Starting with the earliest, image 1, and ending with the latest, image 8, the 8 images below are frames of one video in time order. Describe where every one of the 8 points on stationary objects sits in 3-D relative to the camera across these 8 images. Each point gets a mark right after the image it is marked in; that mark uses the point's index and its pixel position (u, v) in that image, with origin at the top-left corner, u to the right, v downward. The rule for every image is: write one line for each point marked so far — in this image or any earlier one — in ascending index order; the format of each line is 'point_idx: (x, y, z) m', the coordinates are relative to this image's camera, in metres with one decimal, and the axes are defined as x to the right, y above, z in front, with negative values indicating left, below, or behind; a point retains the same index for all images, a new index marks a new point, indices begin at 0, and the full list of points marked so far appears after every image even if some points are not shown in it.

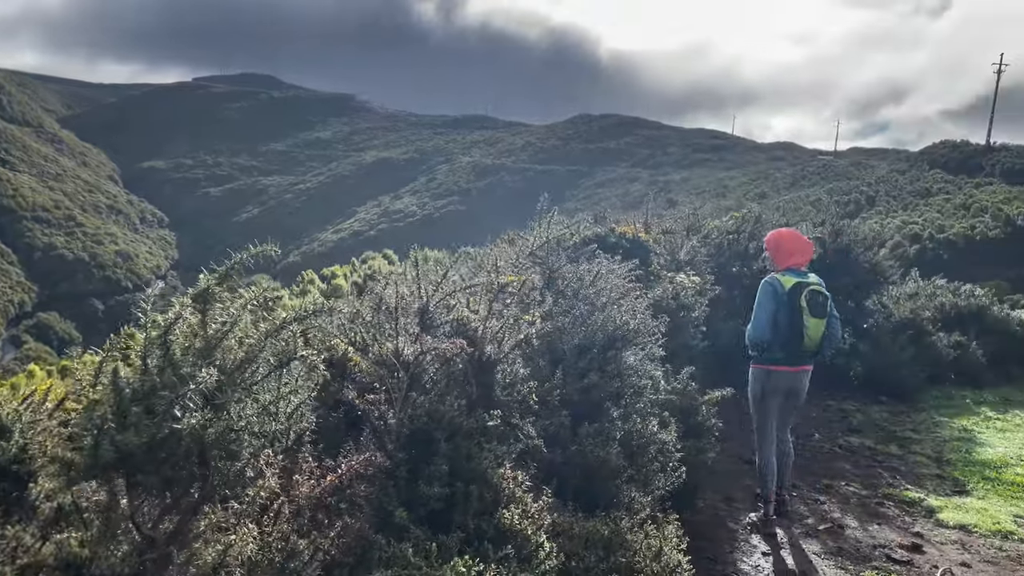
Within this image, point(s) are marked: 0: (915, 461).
0: (+3.7, -1.6, +7.7) m
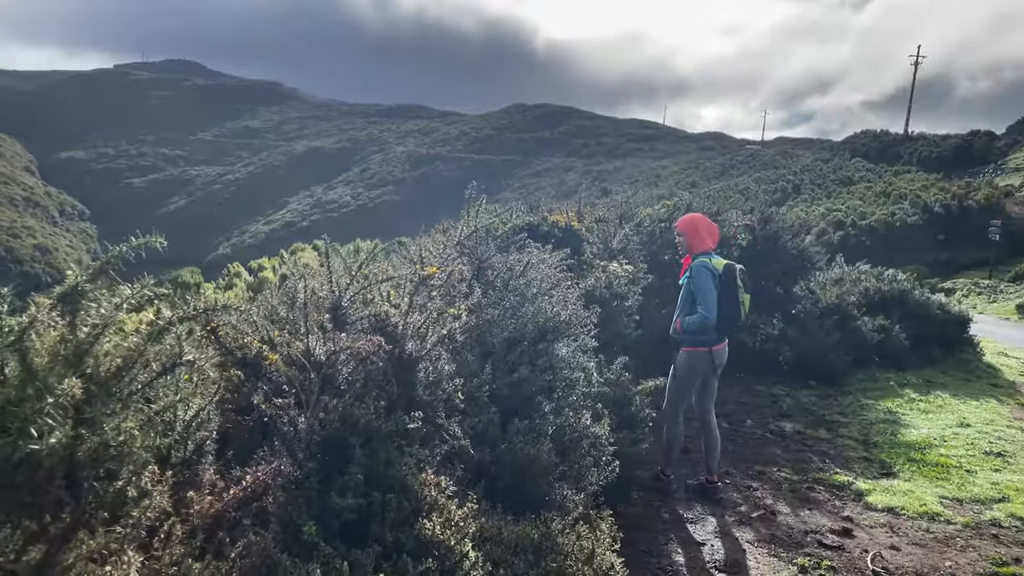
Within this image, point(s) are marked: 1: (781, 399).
0: (+3.1, -1.5, +7.8) m
1: (+3.1, -1.3, +9.5) m
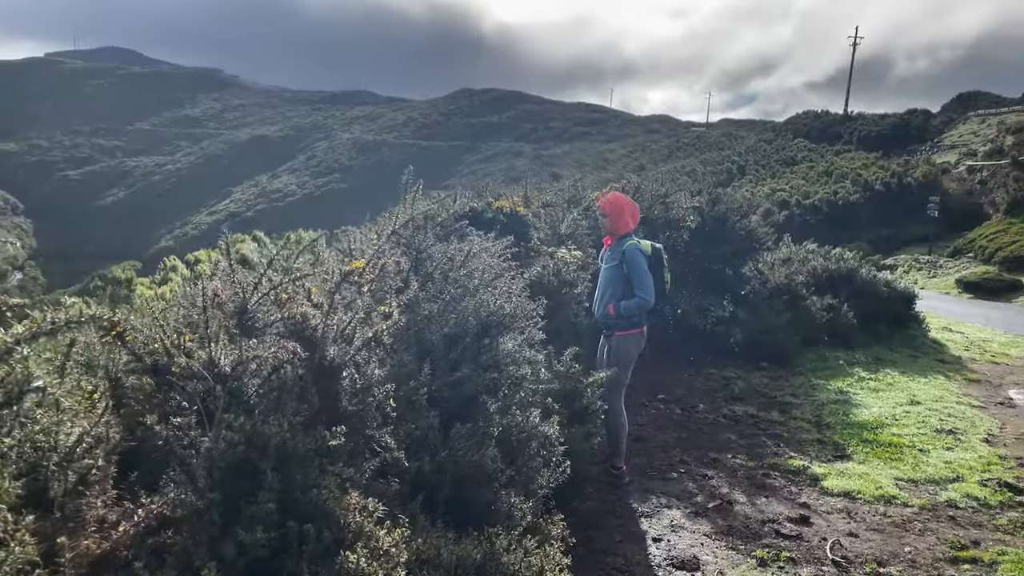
0: (+2.7, -1.3, +7.8) m
1: (+2.5, -1.1, +9.4) m
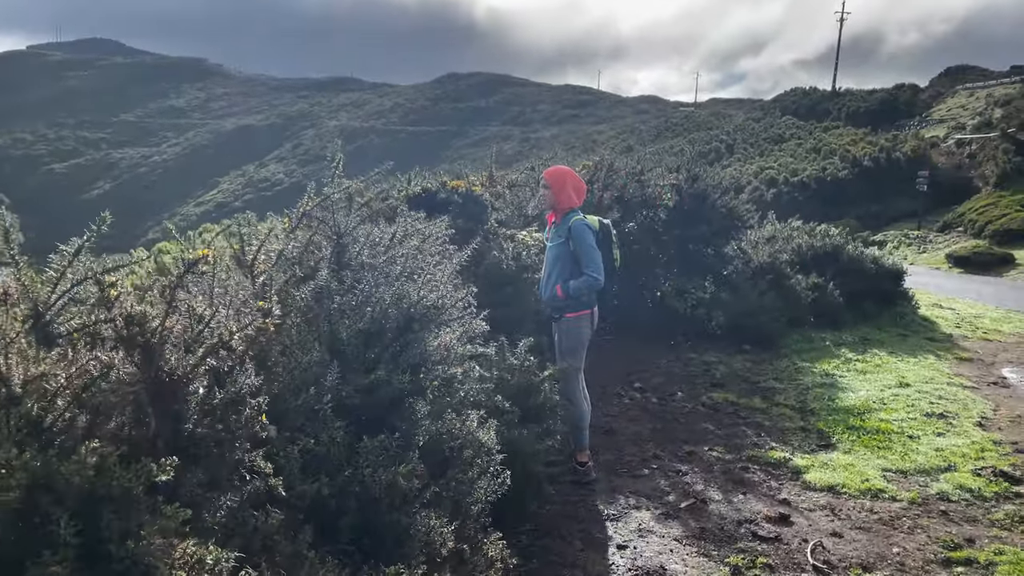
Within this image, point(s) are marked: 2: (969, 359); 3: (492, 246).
0: (+2.4, -1.1, +7.3) m
1: (+2.2, -0.8, +8.9) m
2: (+5.1, -0.8, +9.4) m
3: (-0.2, +0.3, +6.1) m
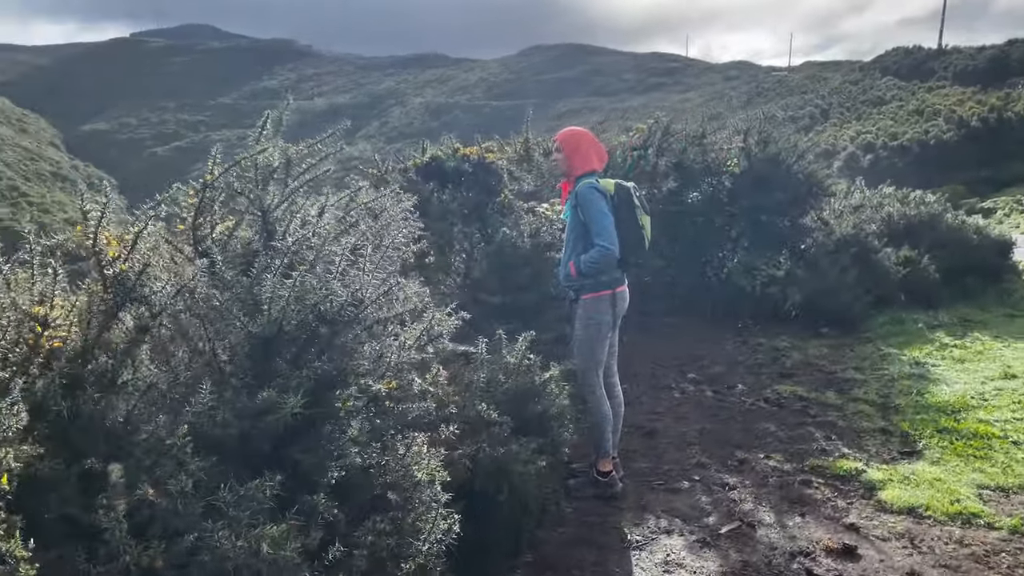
0: (+2.6, -0.9, +6.3) m
1: (+2.6, -0.6, +7.9) m
2: (+5.6, -0.5, +8.1) m
3: (0.0, +0.4, +5.3) m
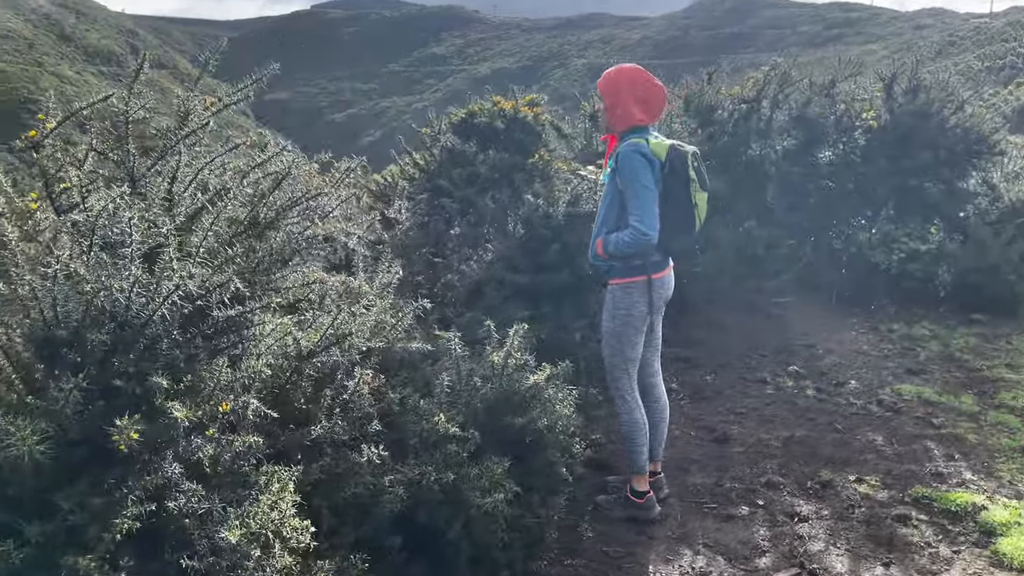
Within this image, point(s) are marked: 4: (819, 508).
0: (+3.0, -0.8, +5.1) m
1: (+3.3, -0.4, +6.7) m
2: (+6.2, -0.4, +6.2) m
3: (+0.2, +0.6, +4.6) m
4: (+1.5, -1.1, +4.0) m
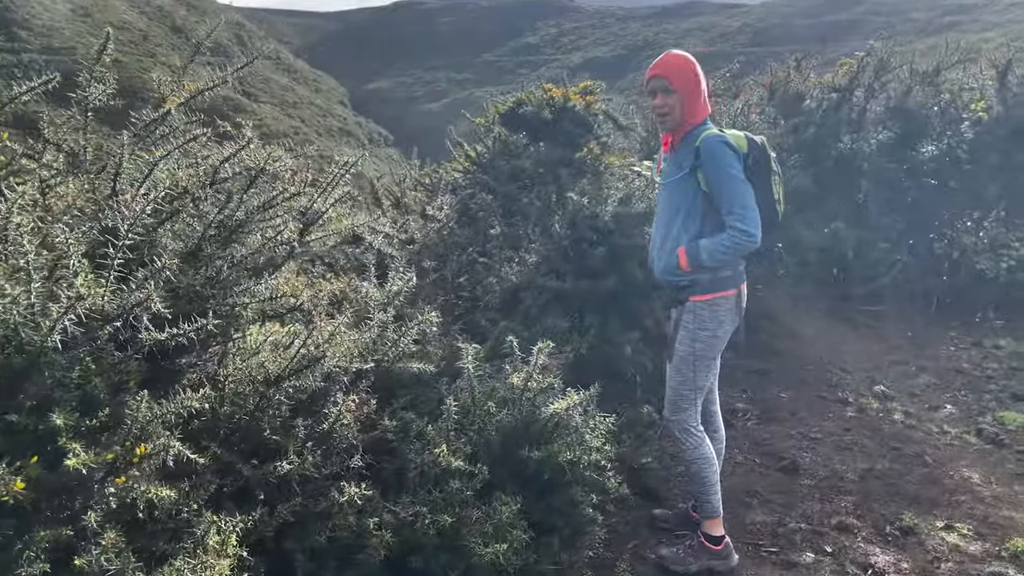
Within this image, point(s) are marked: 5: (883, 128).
0: (+3.2, -0.9, +4.4) m
1: (+3.7, -0.5, +5.9) m
2: (+6.6, -0.6, +5.2) m
3: (+0.4, +0.5, +4.2) m
4: (+1.6, -1.1, +3.5) m
5: (+3.0, +1.3, +6.8) m
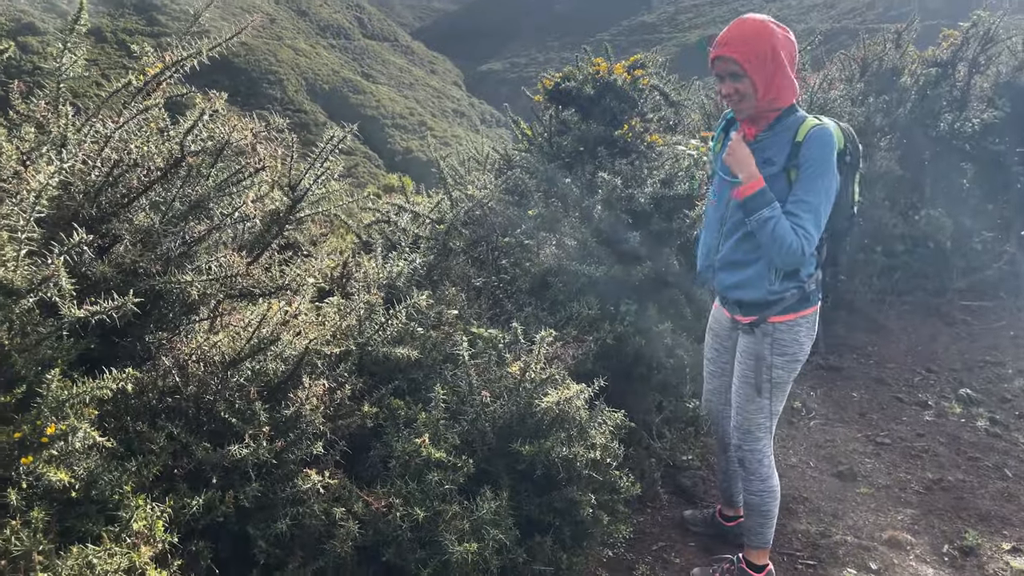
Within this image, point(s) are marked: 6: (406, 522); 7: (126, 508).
0: (+3.4, -0.9, +3.8) m
1: (+4.0, -0.5, +5.3) m
2: (+6.8, -0.7, +4.2) m
3: (+0.6, +0.6, +3.9) m
4: (+1.7, -1.1, +3.2) m
5: (+3.6, +1.3, +6.2) m
6: (-0.3, -0.6, +2.3) m
7: (-0.8, -0.5, +1.8) m
